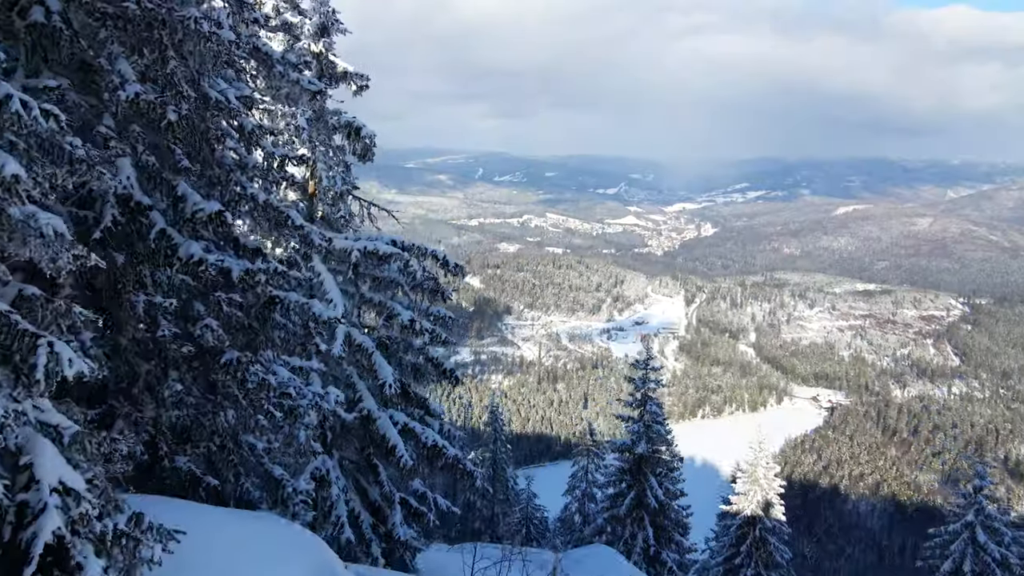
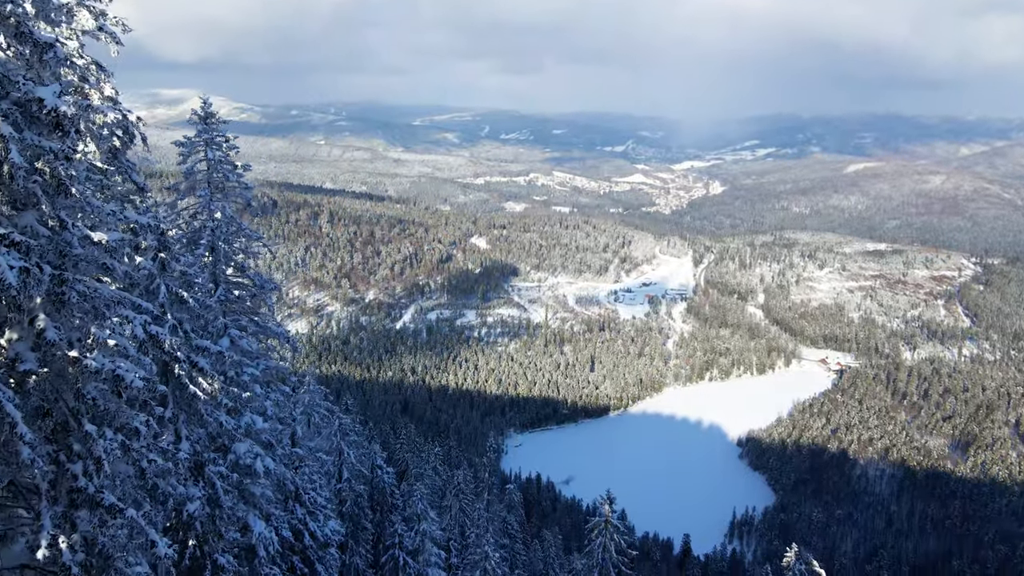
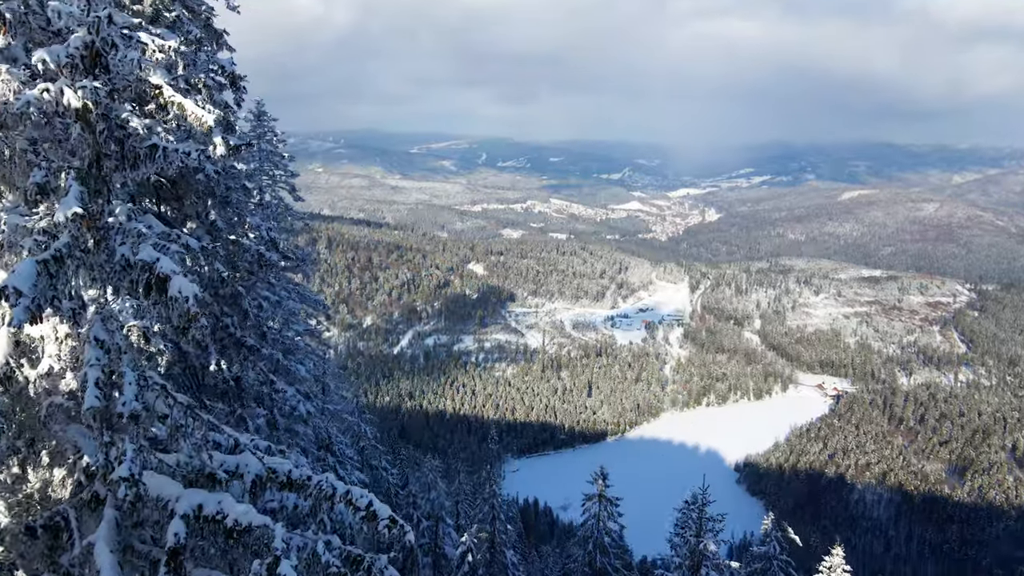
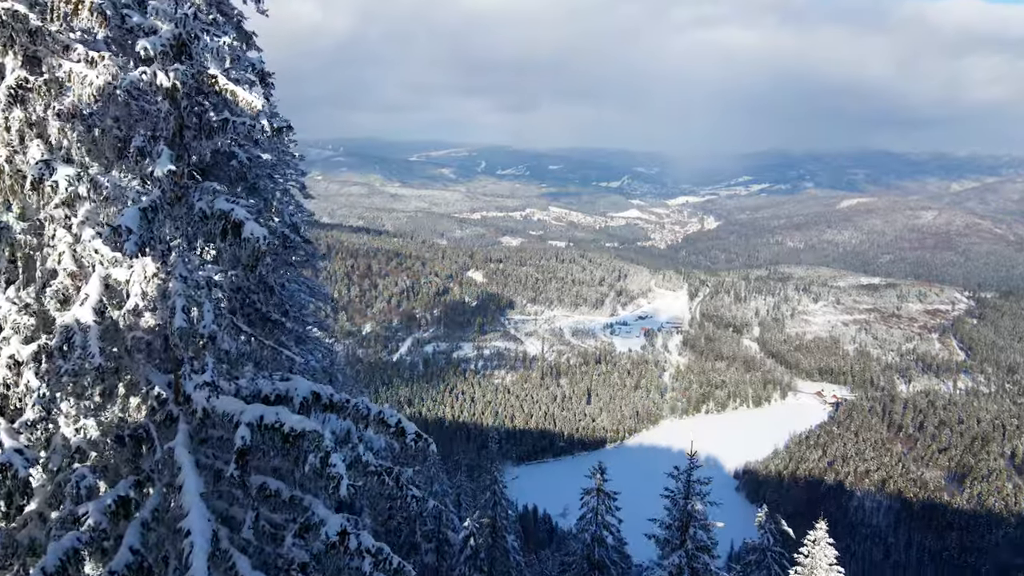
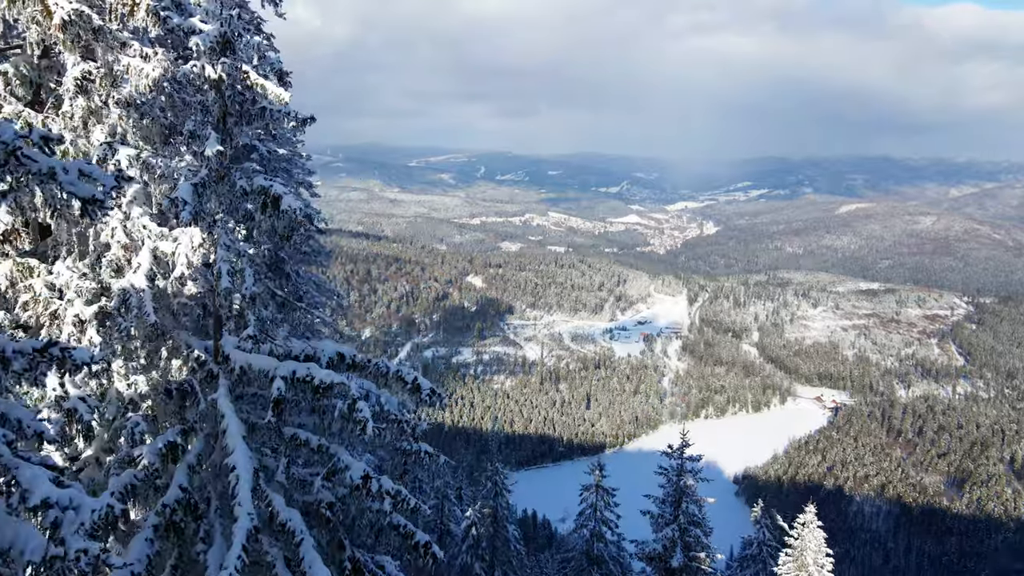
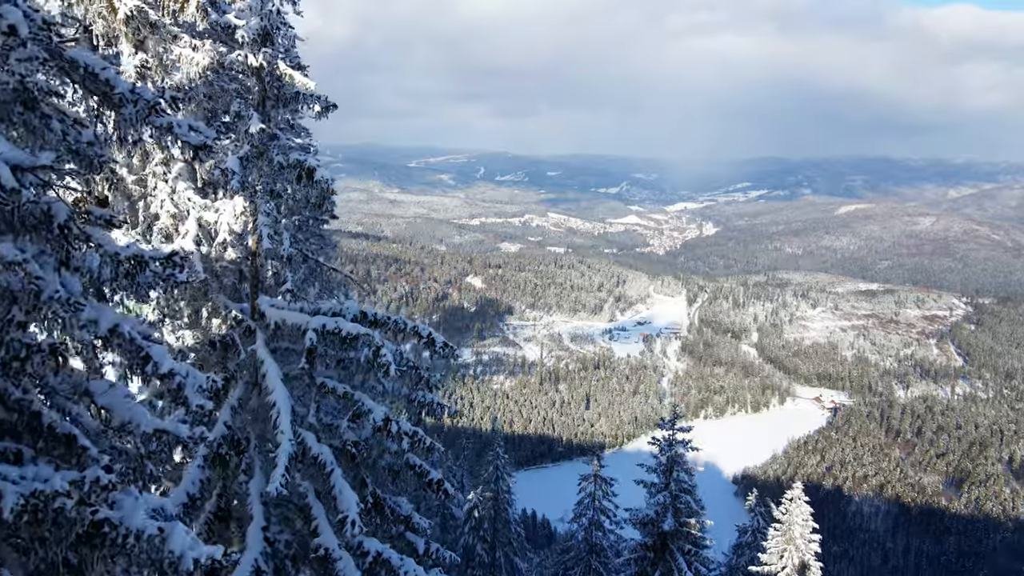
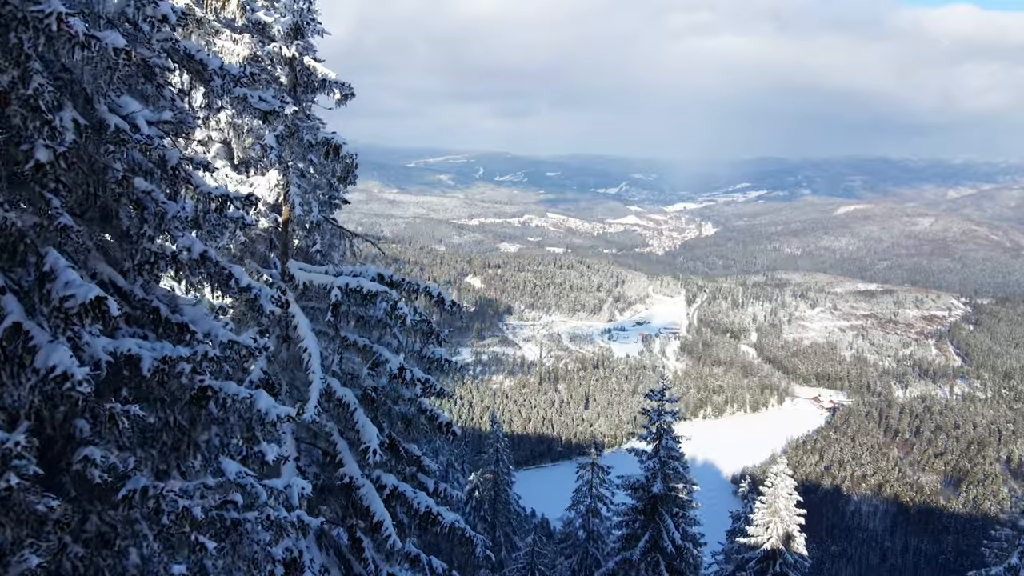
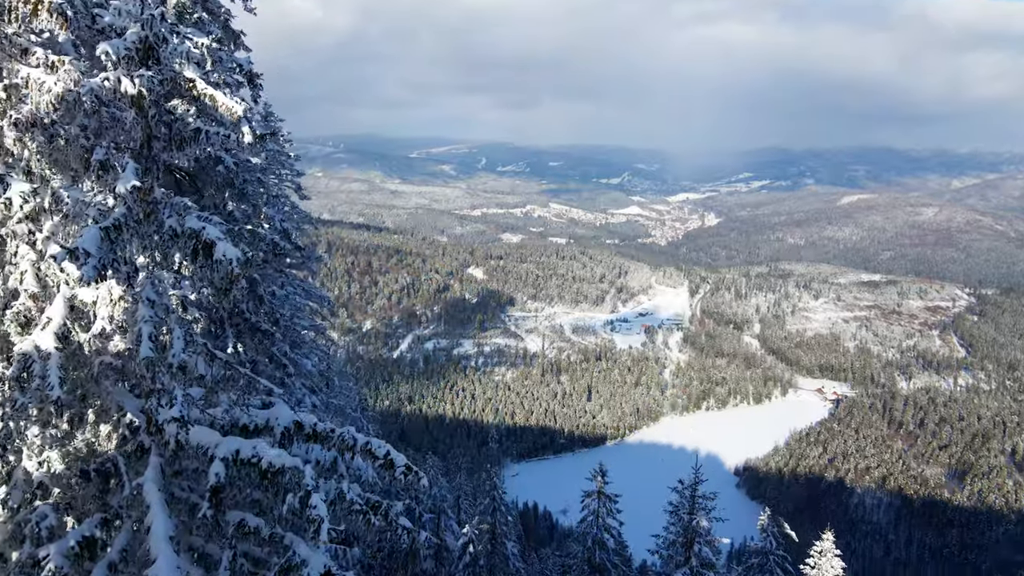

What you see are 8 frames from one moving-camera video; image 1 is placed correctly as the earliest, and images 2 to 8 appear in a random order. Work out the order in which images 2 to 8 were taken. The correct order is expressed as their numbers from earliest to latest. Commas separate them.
7, 6, 5, 4, 8, 3, 2
